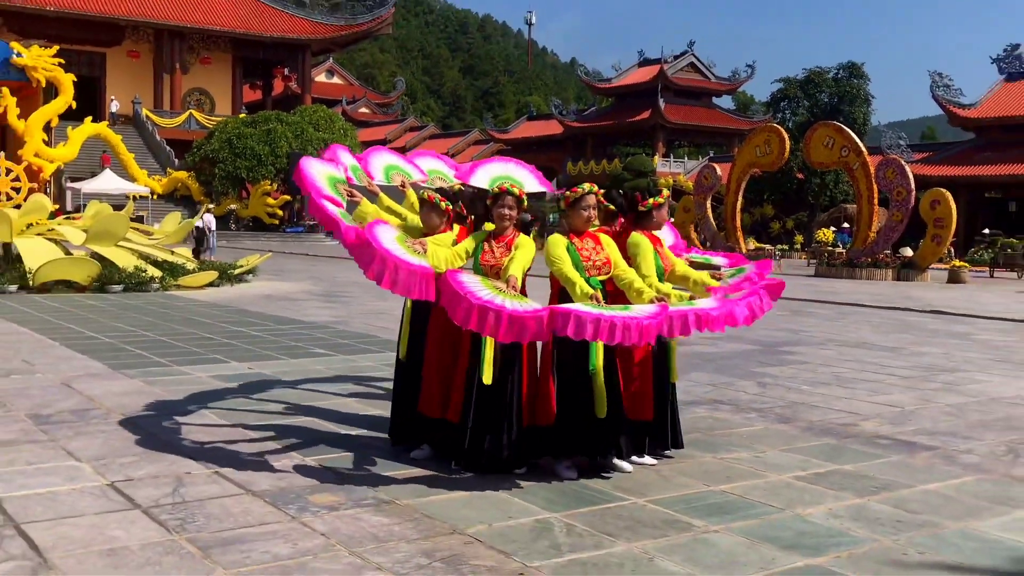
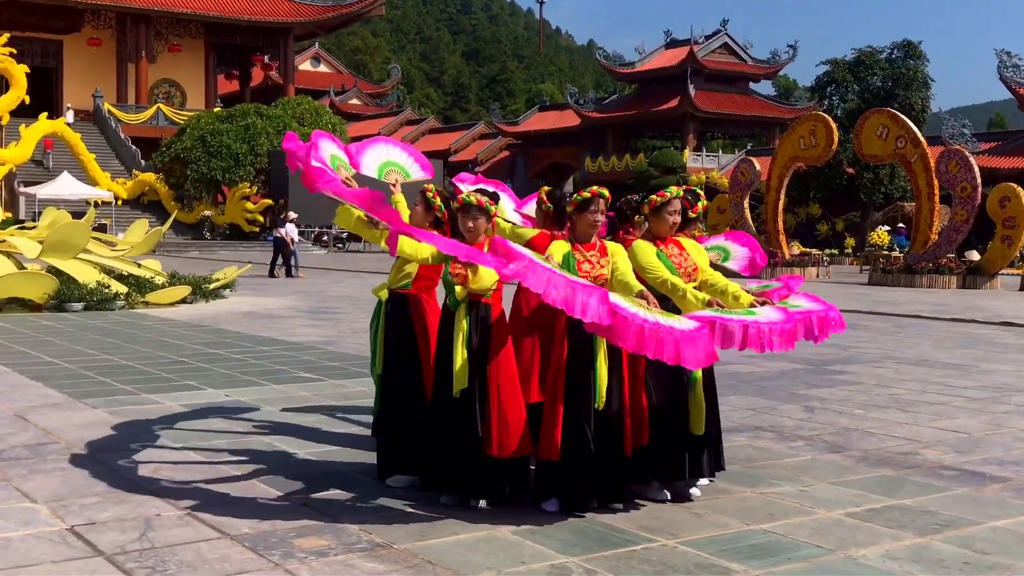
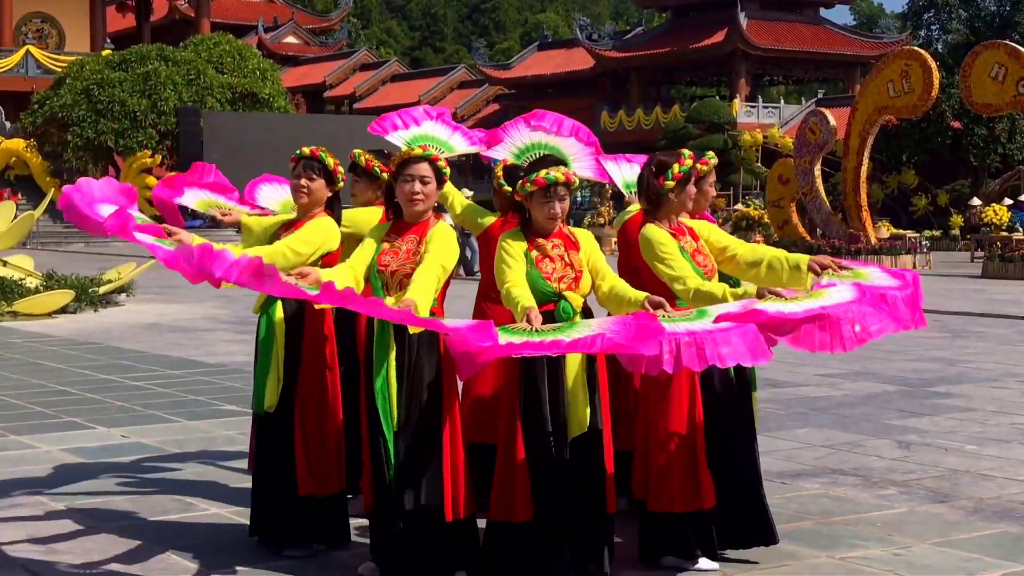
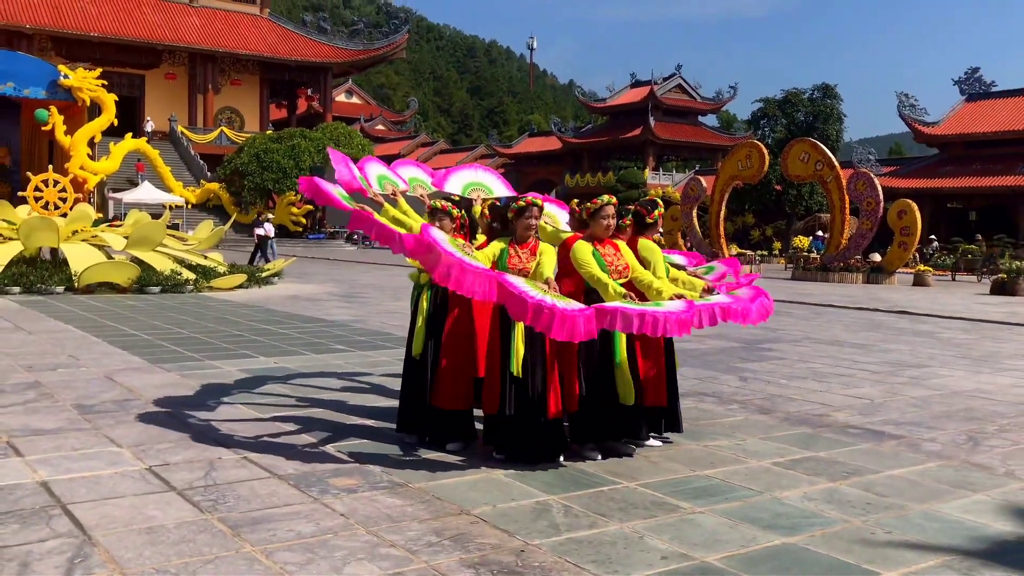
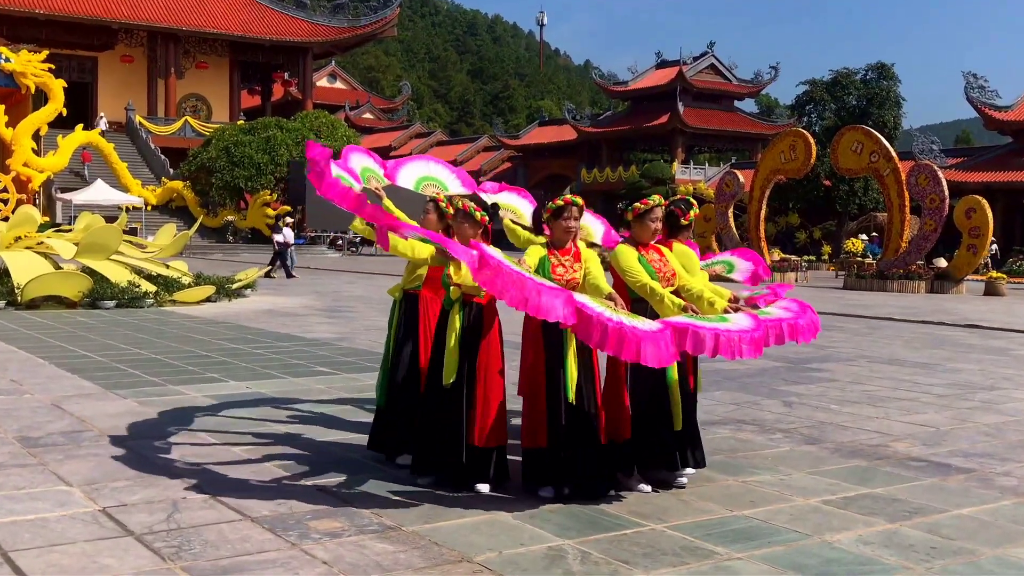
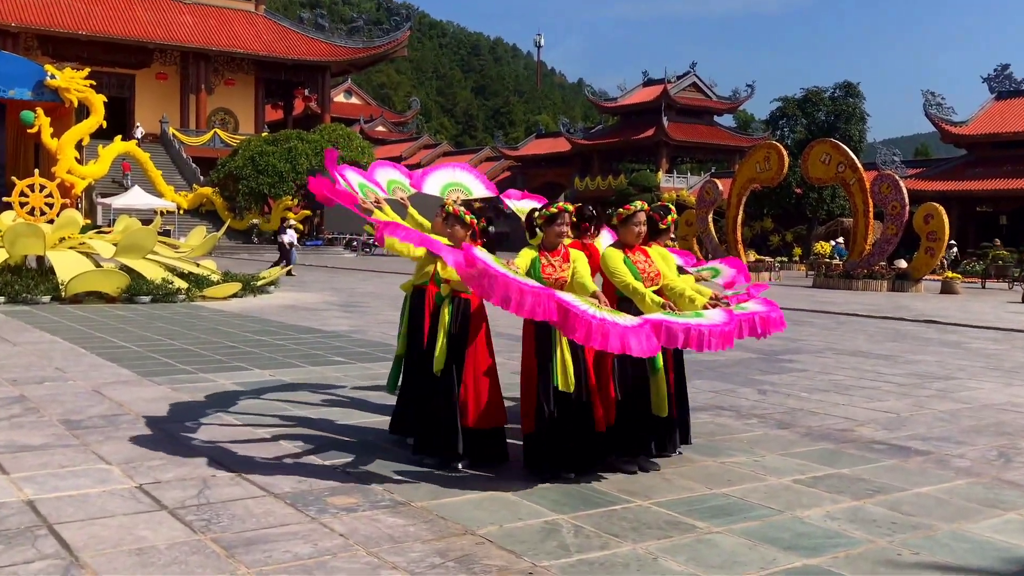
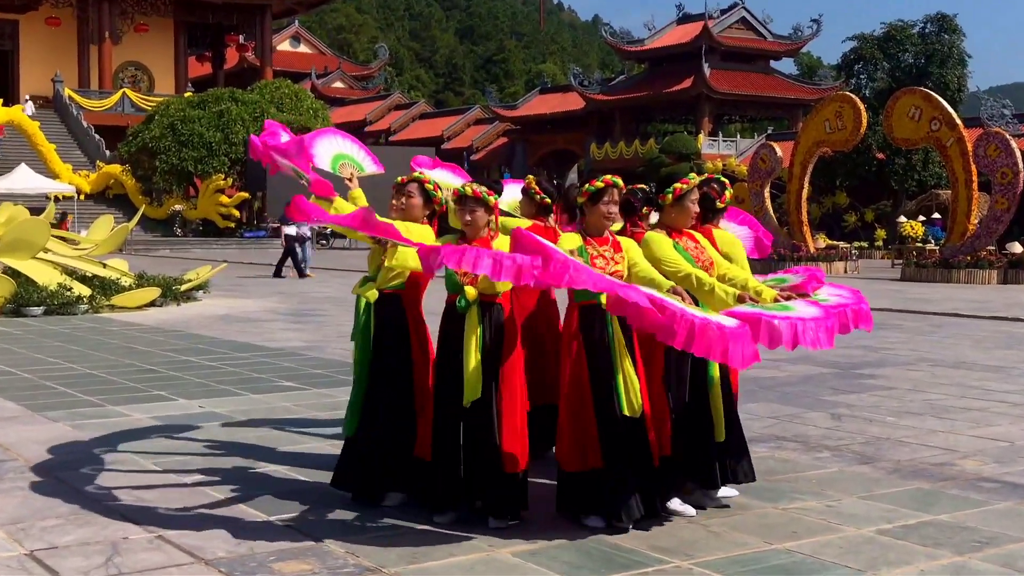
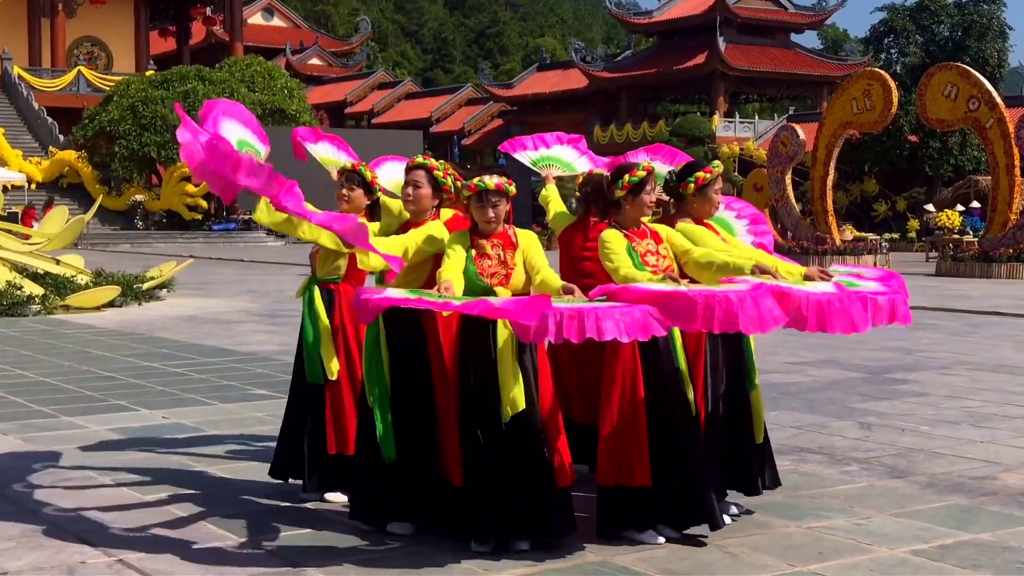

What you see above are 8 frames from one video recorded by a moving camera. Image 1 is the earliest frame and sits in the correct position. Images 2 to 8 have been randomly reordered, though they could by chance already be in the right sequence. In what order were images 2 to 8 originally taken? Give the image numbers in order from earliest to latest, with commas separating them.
4, 6, 5, 2, 7, 8, 3
